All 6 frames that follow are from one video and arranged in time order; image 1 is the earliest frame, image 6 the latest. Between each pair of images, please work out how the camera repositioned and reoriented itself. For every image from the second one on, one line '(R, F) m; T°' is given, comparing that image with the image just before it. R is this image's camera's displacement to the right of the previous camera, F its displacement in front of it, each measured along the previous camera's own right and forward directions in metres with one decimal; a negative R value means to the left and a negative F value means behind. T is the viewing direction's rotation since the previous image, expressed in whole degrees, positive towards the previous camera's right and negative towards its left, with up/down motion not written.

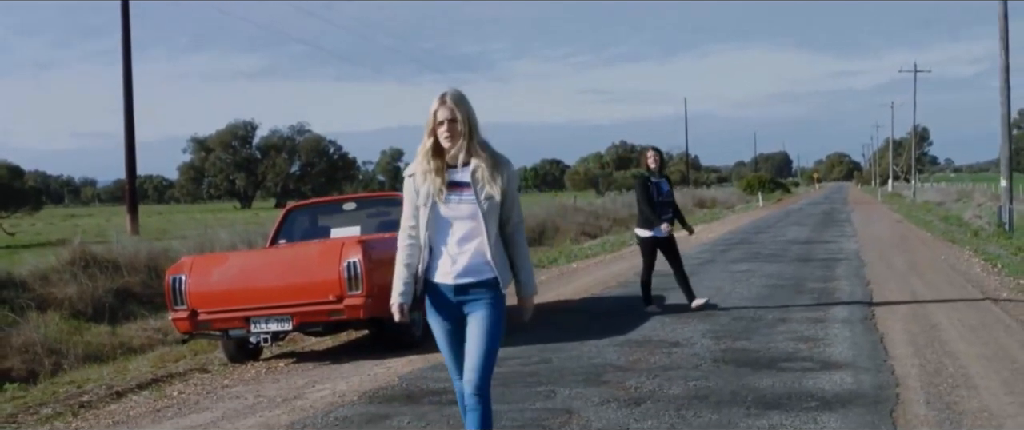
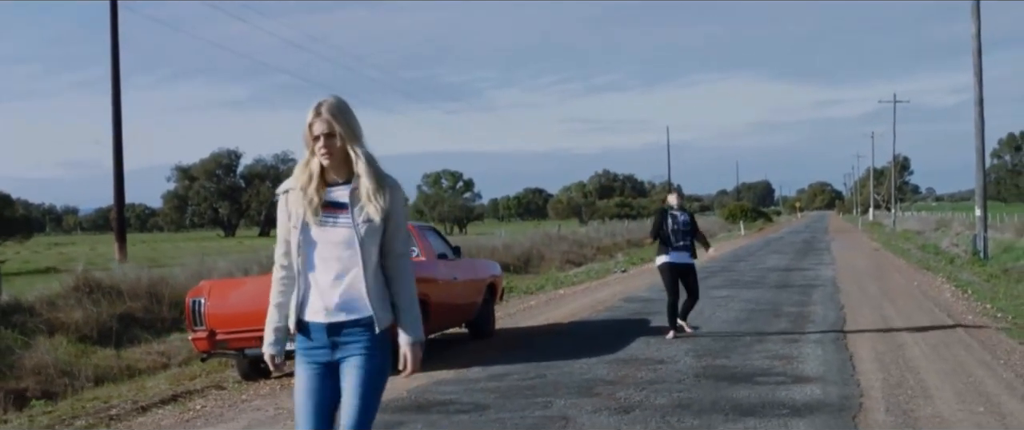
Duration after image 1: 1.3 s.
(-0.1, -0.8) m; +1°
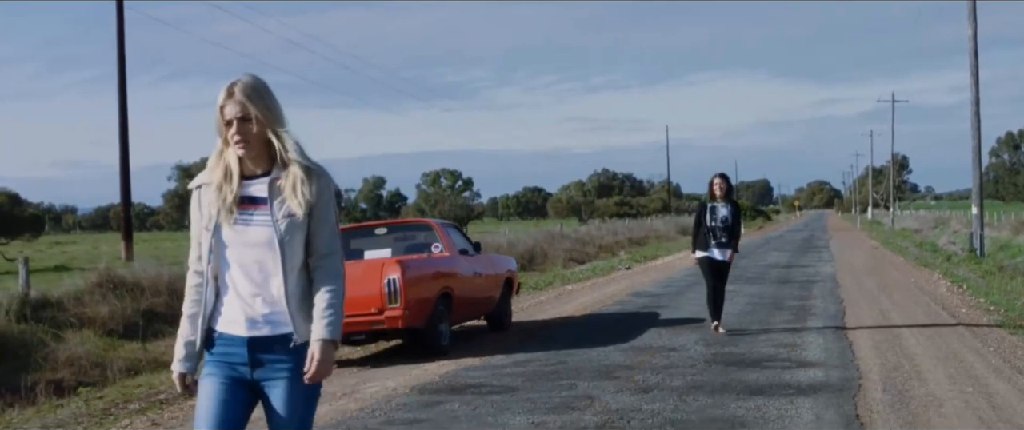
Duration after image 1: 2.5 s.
(-0.2, -0.7) m; 0°
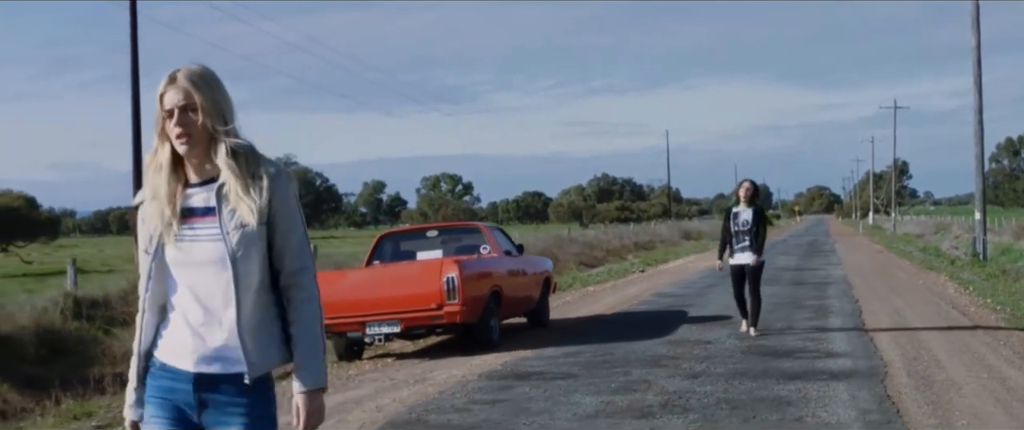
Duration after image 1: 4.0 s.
(-0.5, -1.0) m; 0°
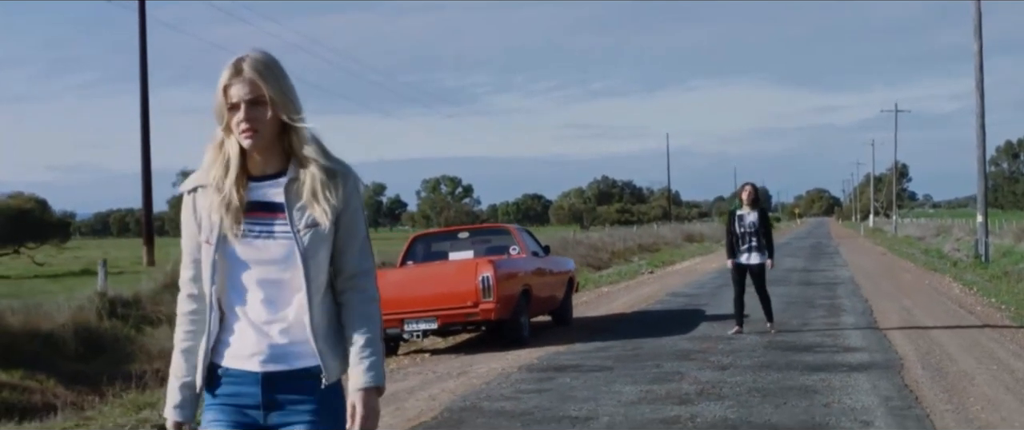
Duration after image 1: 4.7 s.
(-0.4, -0.7) m; 0°
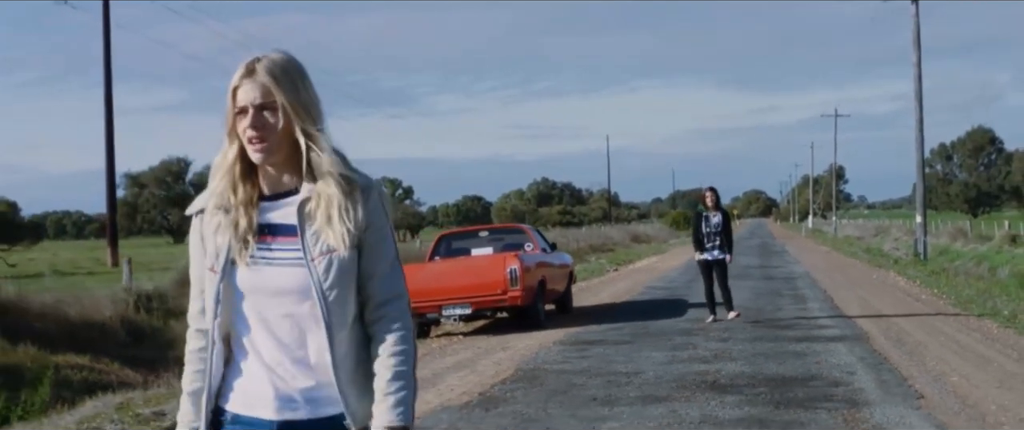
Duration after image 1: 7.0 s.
(-1.1, -2.3) m; +3°
